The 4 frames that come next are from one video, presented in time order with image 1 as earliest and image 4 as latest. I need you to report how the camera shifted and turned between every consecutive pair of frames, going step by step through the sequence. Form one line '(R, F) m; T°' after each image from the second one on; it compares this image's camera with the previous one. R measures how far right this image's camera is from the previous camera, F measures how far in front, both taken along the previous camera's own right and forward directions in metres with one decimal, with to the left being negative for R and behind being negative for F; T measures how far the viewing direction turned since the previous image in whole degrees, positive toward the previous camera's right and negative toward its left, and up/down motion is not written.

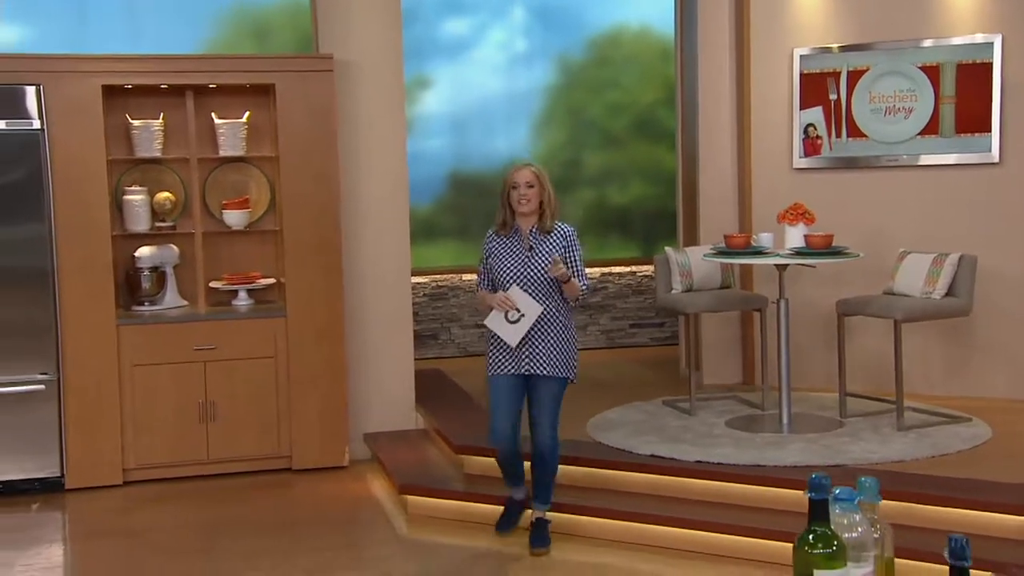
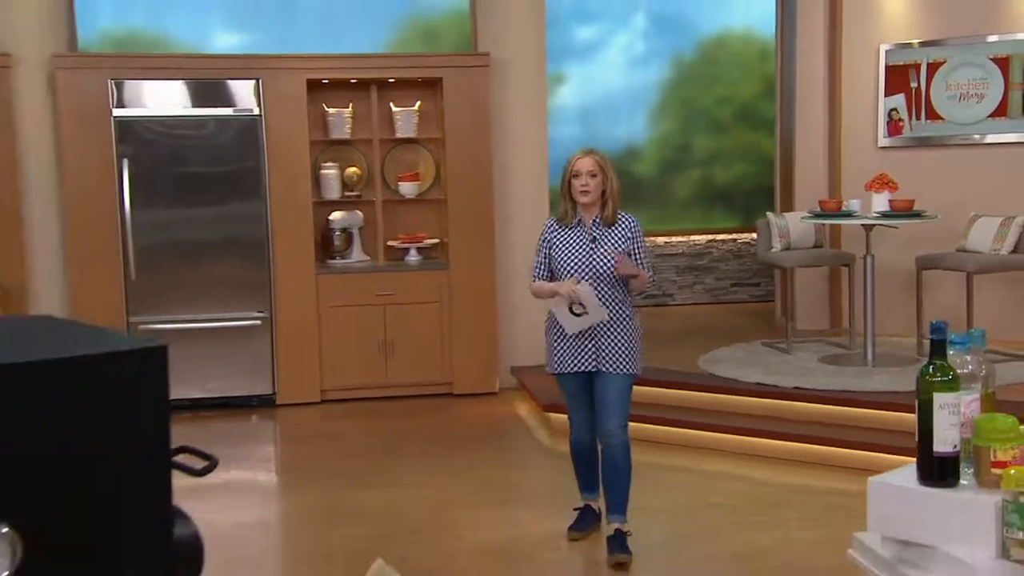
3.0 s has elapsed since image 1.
(-0.2, -1.2) m; -5°
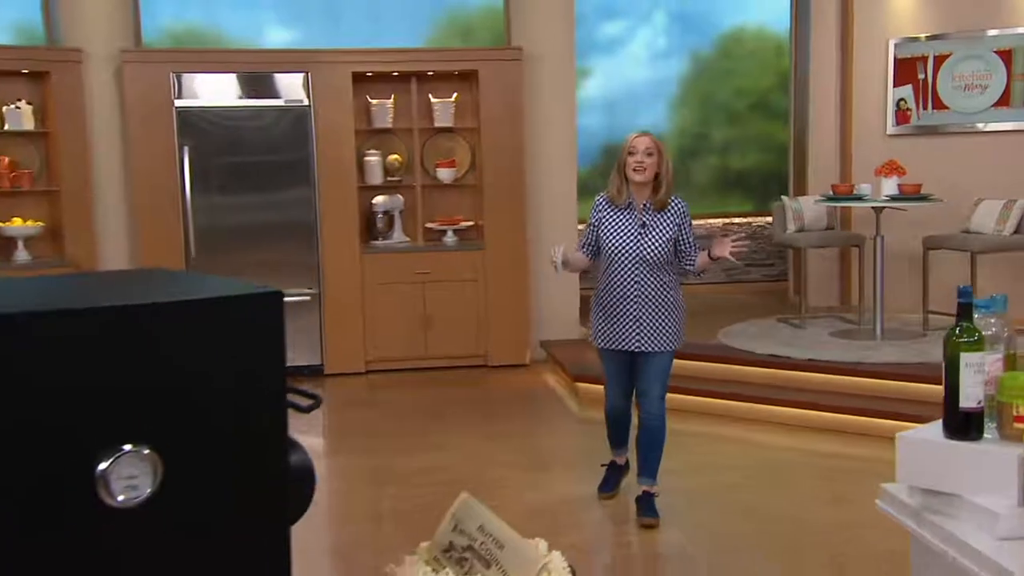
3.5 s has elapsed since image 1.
(0.0, -0.5) m; -1°
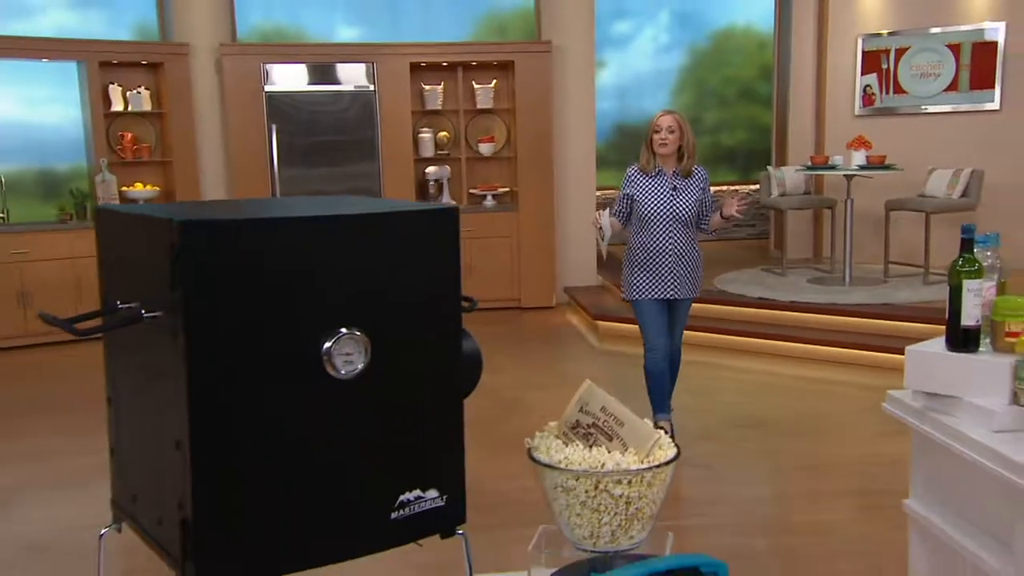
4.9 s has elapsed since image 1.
(-0.1, -1.5) m; -1°
